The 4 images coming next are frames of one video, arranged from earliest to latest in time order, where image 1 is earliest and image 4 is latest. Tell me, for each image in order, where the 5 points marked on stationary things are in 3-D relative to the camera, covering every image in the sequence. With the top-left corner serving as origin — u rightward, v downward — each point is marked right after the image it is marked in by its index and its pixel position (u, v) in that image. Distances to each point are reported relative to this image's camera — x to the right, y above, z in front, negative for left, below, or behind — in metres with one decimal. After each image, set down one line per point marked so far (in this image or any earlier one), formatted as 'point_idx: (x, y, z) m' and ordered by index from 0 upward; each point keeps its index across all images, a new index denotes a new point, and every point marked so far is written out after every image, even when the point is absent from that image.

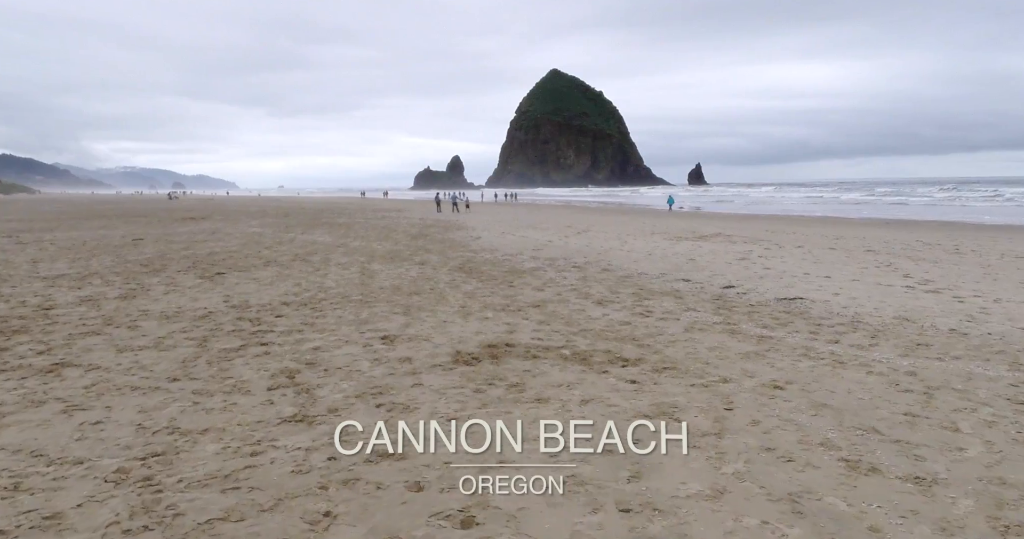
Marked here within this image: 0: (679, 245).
0: (+4.7, +0.7, +18.9) m
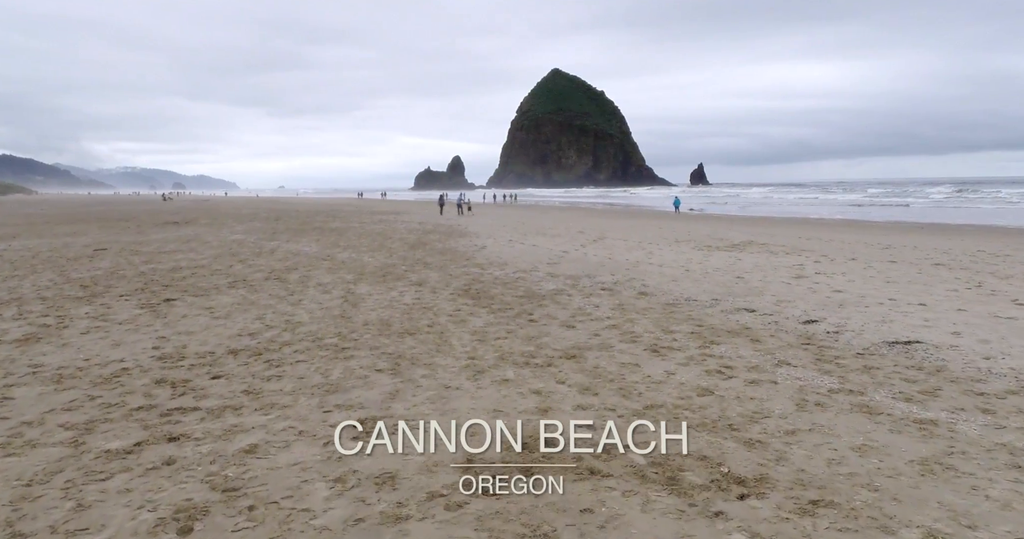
0: (+5.0, +0.3, +16.6) m
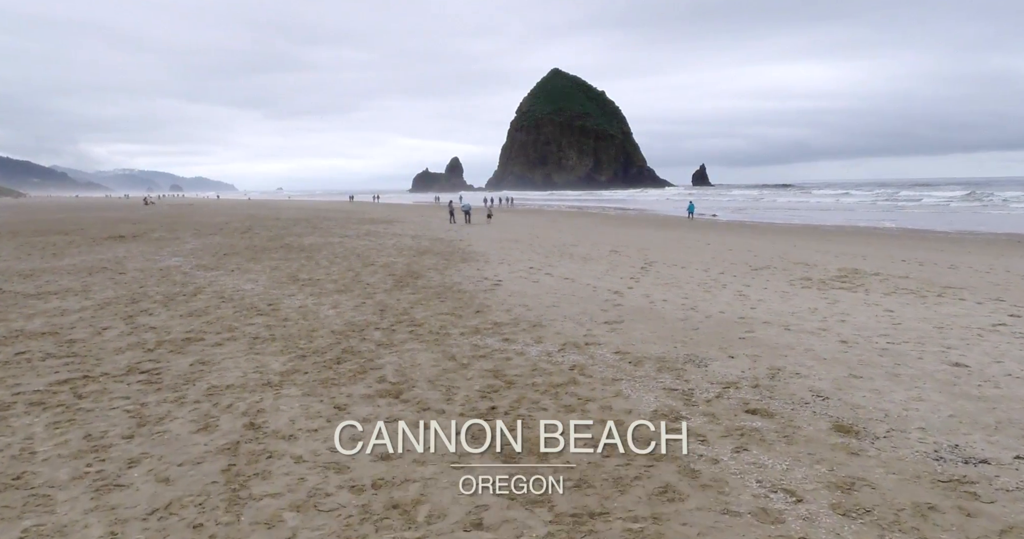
0: (+5.5, -0.6, +11.1) m
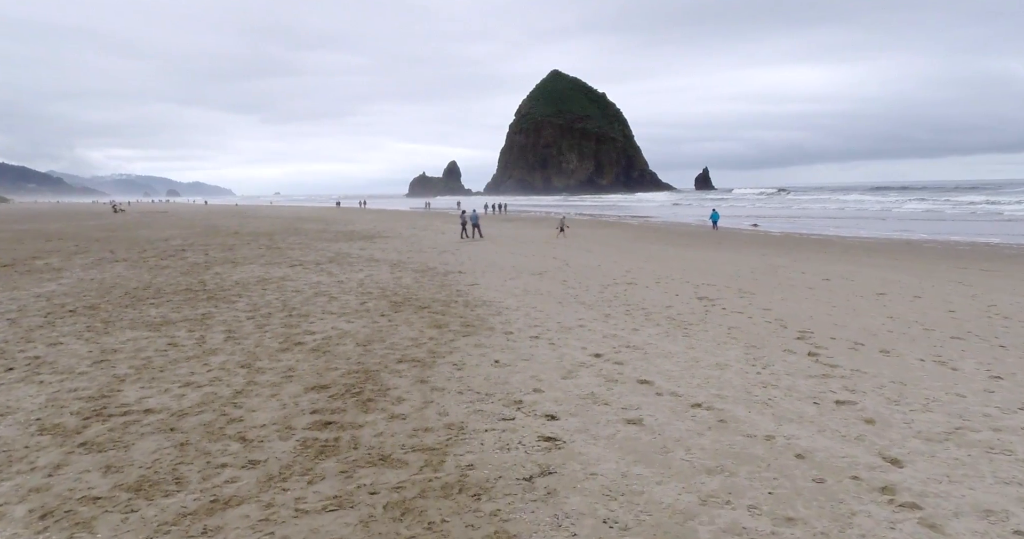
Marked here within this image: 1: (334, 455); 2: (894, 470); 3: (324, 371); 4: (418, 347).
0: (+6.1, -1.7, +3.2) m
1: (-1.4, -1.5, +5.3) m
2: (+2.8, -1.5, +5.0) m
3: (-2.2, -1.2, +8.0) m
4: (-1.3, -1.0, +9.2) m
